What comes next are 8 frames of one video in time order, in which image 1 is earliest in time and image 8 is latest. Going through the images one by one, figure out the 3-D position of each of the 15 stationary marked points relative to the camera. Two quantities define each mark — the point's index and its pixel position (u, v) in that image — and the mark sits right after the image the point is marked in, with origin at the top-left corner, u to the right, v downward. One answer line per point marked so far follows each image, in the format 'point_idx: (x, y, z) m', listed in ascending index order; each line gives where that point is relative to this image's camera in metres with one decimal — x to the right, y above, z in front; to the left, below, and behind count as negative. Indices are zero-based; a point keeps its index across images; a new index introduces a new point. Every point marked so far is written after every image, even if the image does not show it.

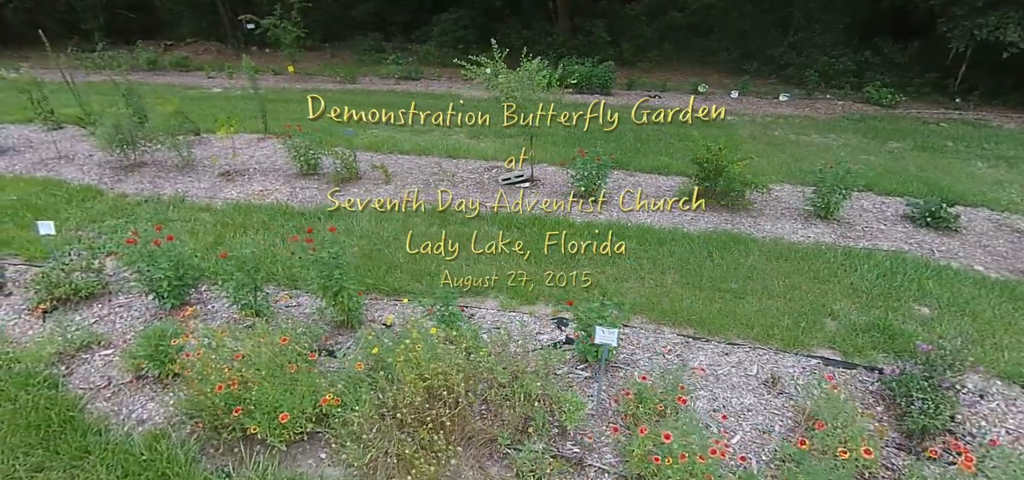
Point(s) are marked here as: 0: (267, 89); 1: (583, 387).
0: (-4.5, +2.8, +9.3) m
1: (+0.4, -0.7, +2.5) m
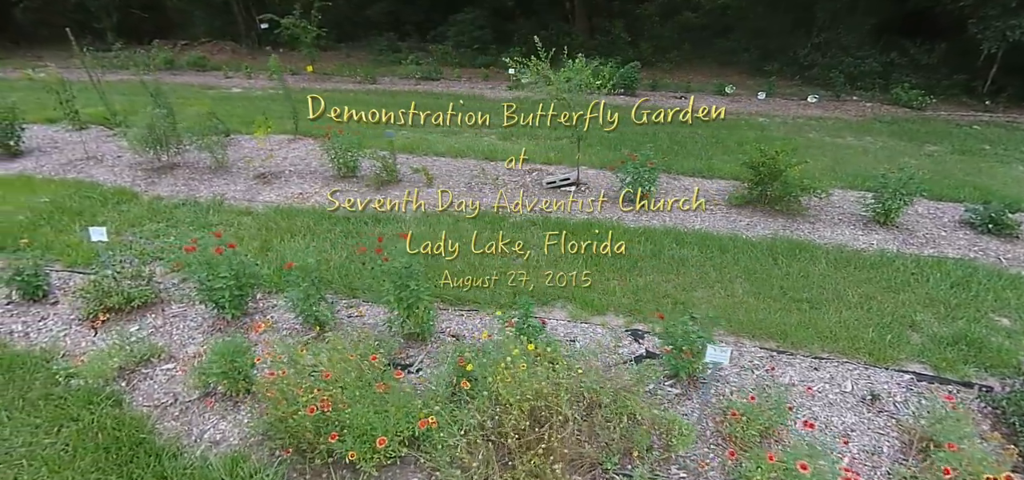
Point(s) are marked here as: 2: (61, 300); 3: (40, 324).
0: (-4.1, +2.8, +9.1) m
1: (+0.8, -0.8, +2.4) m
2: (-2.7, -0.4, +3.0) m
3: (-2.7, -0.5, +2.8) m
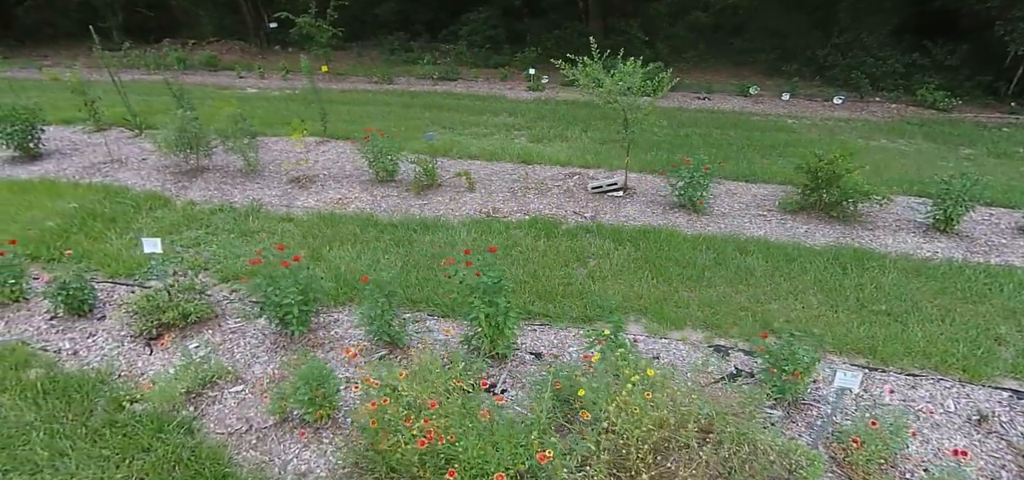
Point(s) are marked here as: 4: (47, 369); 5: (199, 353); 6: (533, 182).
0: (-3.7, +2.7, +8.9) m
1: (+1.2, -0.9, +2.3) m
2: (-2.3, -0.4, +2.9) m
3: (-2.3, -0.5, +2.6) m
4: (-2.3, -0.6, +2.4) m
5: (-1.6, -0.6, +2.5) m
6: (+0.2, +0.6, +4.8) m
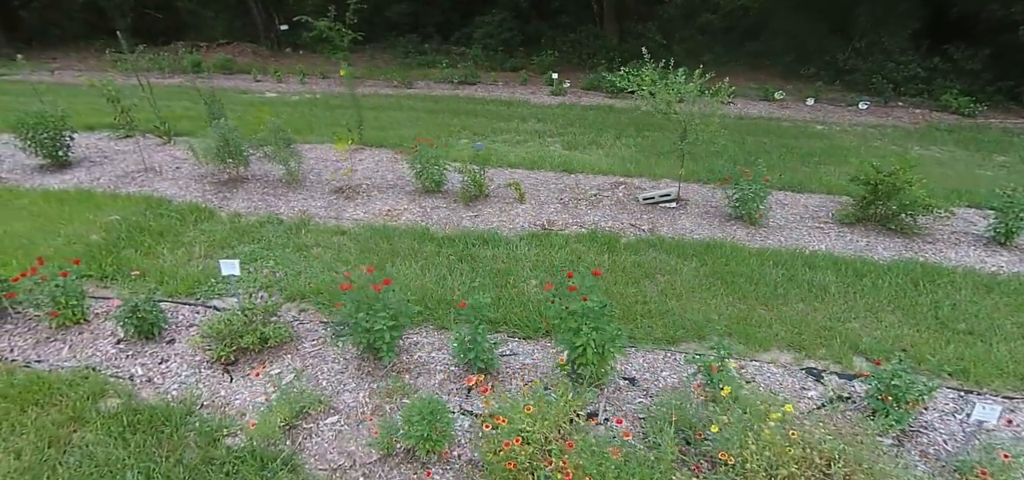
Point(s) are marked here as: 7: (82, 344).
0: (-3.3, +2.6, +8.8) m
1: (+1.7, -1.0, +2.2) m
2: (-1.8, -0.5, +2.7) m
3: (-1.8, -0.6, +2.5) m
4: (-1.8, -0.7, +2.3) m
5: (-1.1, -0.7, +2.4) m
6: (+0.7, +0.4, +4.7) m
7: (-2.3, -0.6, +2.7) m
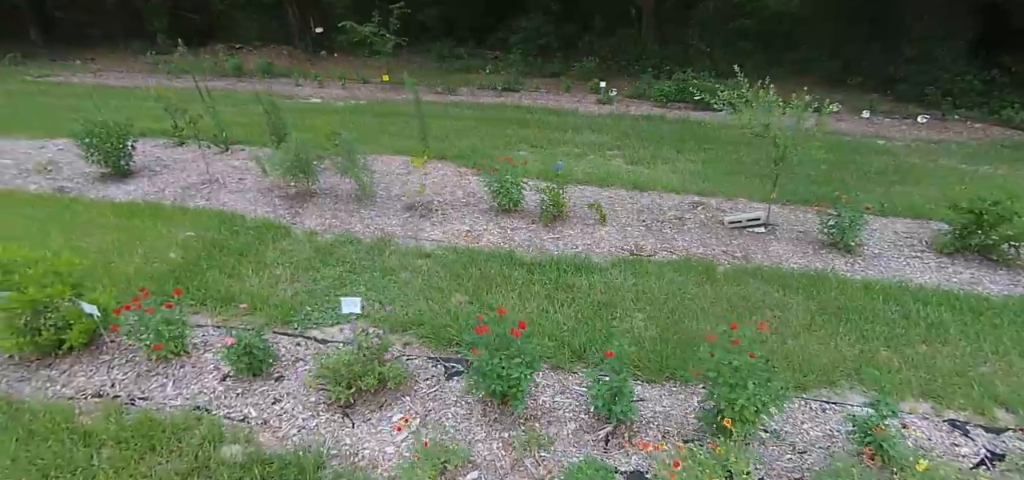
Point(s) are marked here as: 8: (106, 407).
0: (-2.5, +2.5, +8.7) m
1: (+2.3, -1.2, +2.0) m
2: (-1.2, -0.7, +2.6) m
3: (-1.1, -0.8, +2.4) m
4: (-1.2, -0.9, +2.2) m
5: (-0.5, -0.9, +2.3) m
6: (+1.4, +0.2, +4.5) m
7: (-1.7, -0.7, +2.6) m
8: (-2.0, -0.8, +2.4) m
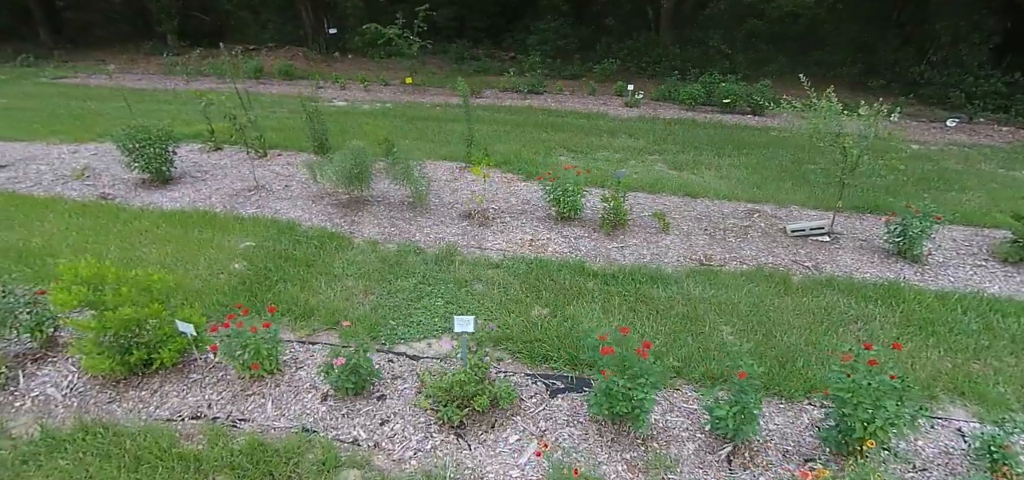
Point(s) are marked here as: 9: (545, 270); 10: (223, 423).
0: (-2.0, +2.4, +8.6) m
1: (+2.9, -1.3, +2.0) m
2: (-0.7, -0.8, +2.6) m
3: (-0.6, -0.9, +2.3) m
4: (-0.6, -1.0, +2.1) m
5: (+0.1, -0.9, +2.2) m
6: (+1.9, +0.2, +4.5) m
7: (-1.1, -0.8, +2.5) m
8: (-1.4, -0.9, +2.3) m
9: (+0.2, -0.2, +3.7) m
10: (-1.4, -0.9, +2.4) m
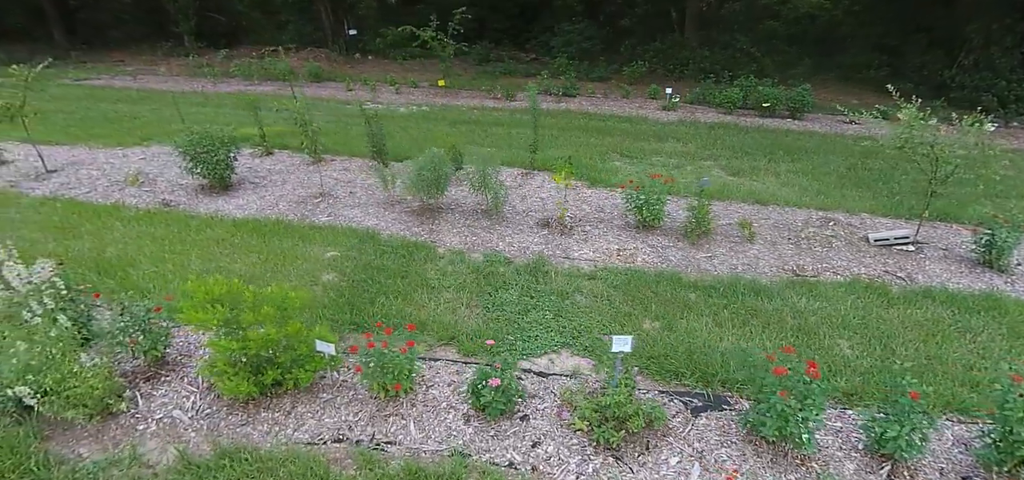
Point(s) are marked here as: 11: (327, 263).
0: (-1.4, +2.3, +8.6) m
1: (+3.6, -1.3, +2.0) m
2: (+0.1, -0.9, +2.5) m
3: (+0.1, -1.0, +2.3) m
4: (+0.1, -1.1, +2.1) m
5: (+0.8, -1.0, +2.2) m
6: (+2.6, +0.1, +4.4) m
7: (-0.4, -0.9, +2.5) m
8: (-0.7, -1.0, +2.3) m
9: (+0.9, -0.3, +3.6) m
10: (-0.7, -1.0, +2.3) m
11: (-1.4, -0.2, +3.8) m
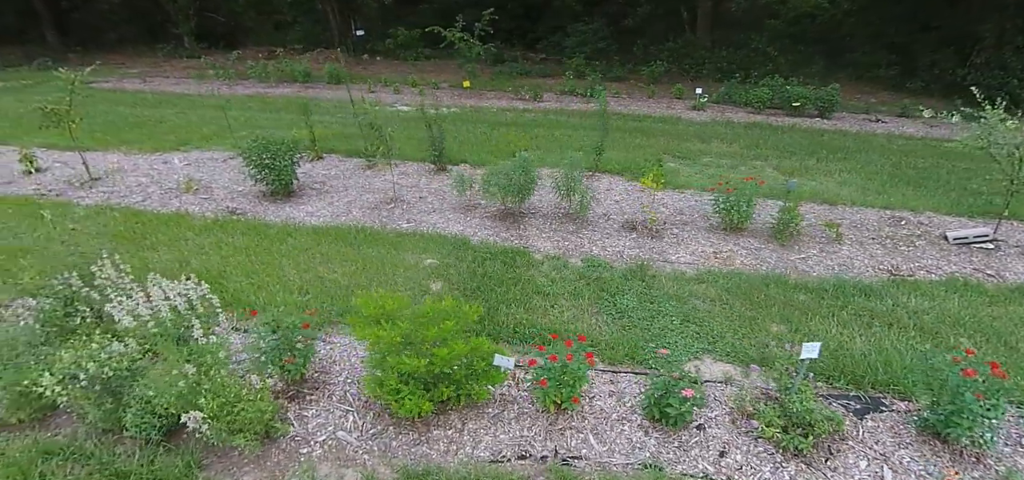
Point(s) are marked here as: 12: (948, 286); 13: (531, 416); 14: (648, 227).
0: (-0.8, +2.3, +8.5) m
1: (+4.5, -1.3, +2.1) m
2: (+0.9, -0.9, +2.5) m
3: (+1.0, -1.0, +2.3) m
4: (+1.0, -1.1, +2.1) m
5: (+1.7, -1.1, +2.2) m
6: (+3.3, +0.1, +4.5) m
7: (+0.4, -0.9, +2.4) m
8: (+0.2, -1.0, +2.2) m
9: (+1.7, -0.3, +3.6) m
10: (+0.2, -1.0, +2.3) m
11: (-0.6, -0.2, +3.7) m
12: (+3.3, -0.3, +3.7) m
13: (+0.1, -0.9, +2.5) m
14: (+1.2, +0.1, +4.4) m
